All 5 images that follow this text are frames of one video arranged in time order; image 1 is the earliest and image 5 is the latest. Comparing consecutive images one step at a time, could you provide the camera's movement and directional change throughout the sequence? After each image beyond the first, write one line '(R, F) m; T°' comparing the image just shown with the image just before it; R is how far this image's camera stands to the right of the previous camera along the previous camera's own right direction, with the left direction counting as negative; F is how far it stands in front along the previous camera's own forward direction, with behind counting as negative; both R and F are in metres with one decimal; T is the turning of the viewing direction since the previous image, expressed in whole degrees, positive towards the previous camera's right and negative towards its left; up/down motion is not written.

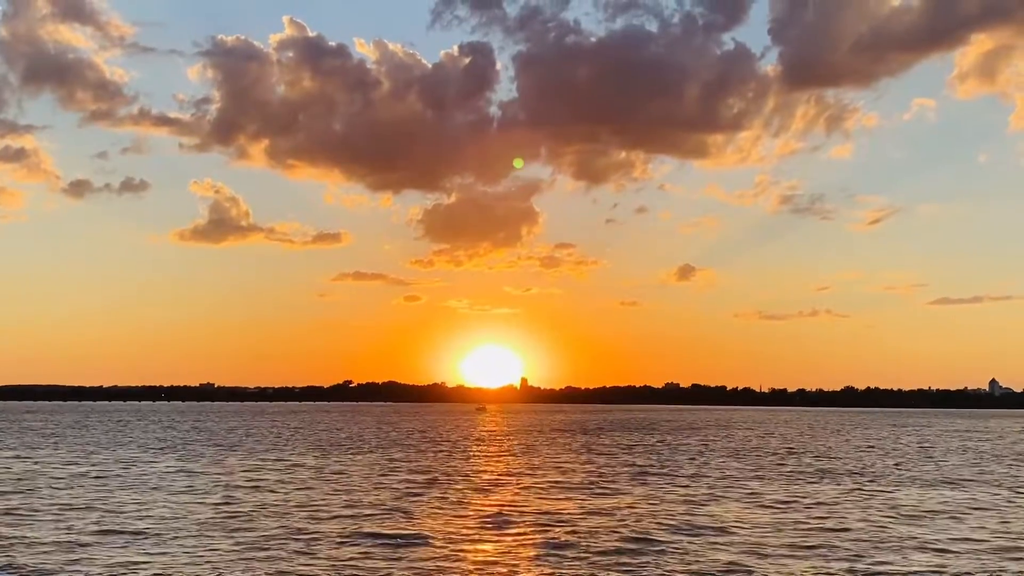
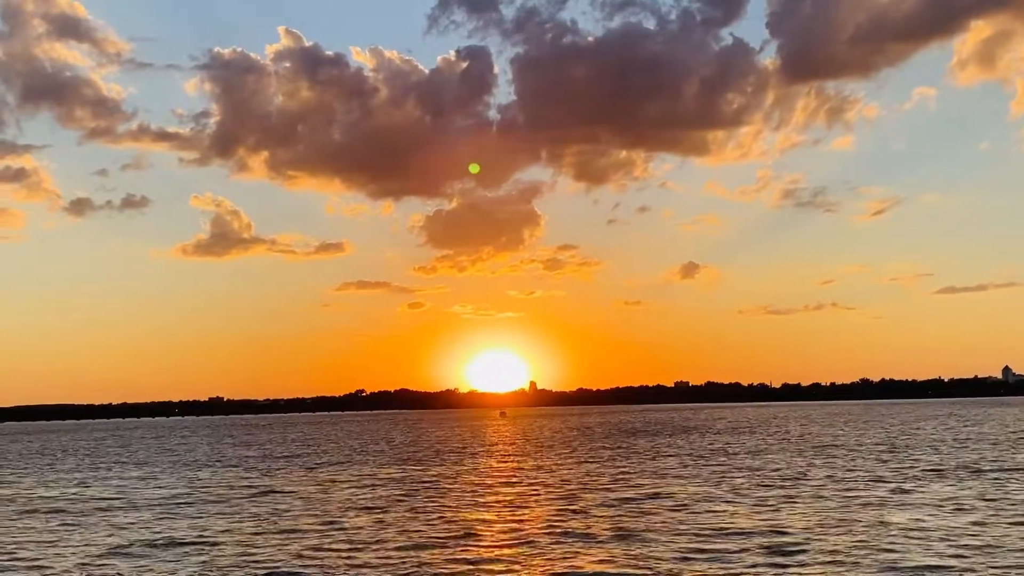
(-7.9, +12.3) m; 0°
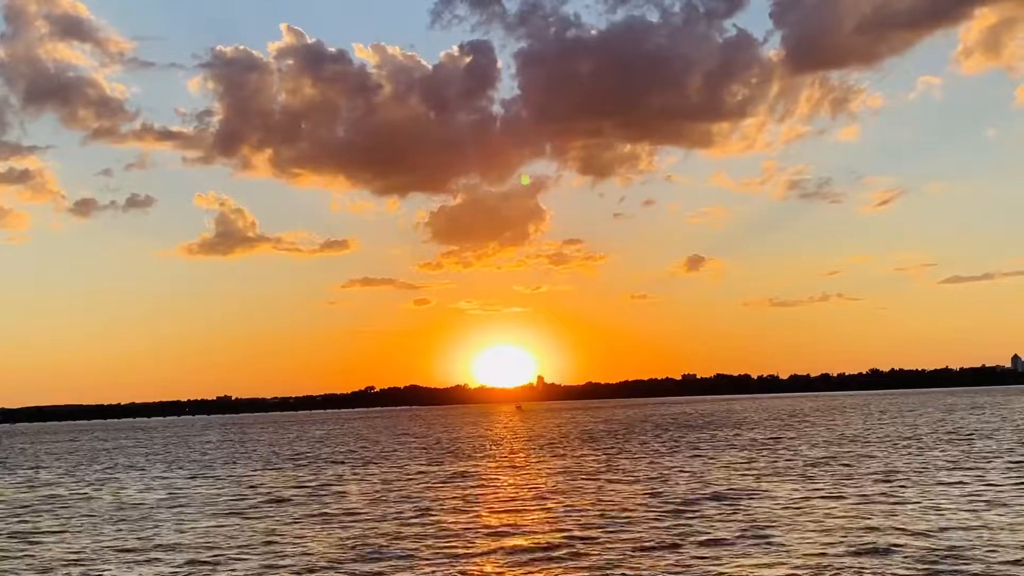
(-4.5, +5.5) m; 0°
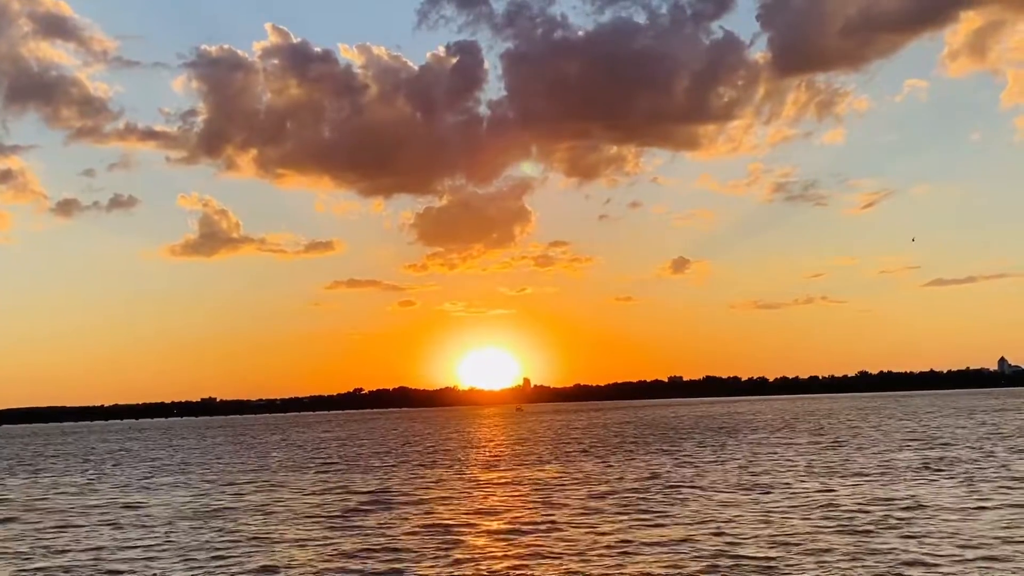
(-6.5, +10.6) m; +1°
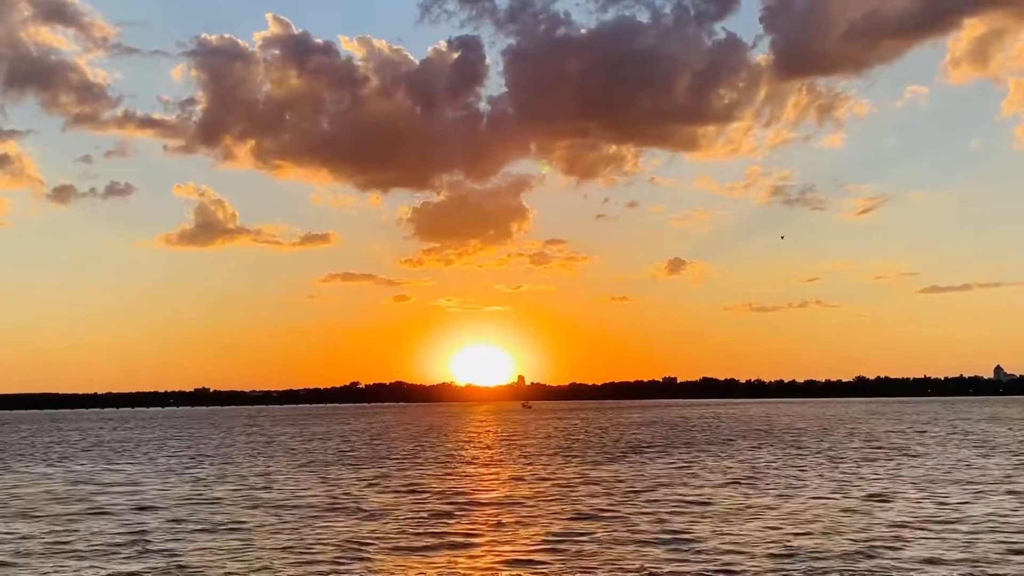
(-7.0, +9.6) m; 0°
